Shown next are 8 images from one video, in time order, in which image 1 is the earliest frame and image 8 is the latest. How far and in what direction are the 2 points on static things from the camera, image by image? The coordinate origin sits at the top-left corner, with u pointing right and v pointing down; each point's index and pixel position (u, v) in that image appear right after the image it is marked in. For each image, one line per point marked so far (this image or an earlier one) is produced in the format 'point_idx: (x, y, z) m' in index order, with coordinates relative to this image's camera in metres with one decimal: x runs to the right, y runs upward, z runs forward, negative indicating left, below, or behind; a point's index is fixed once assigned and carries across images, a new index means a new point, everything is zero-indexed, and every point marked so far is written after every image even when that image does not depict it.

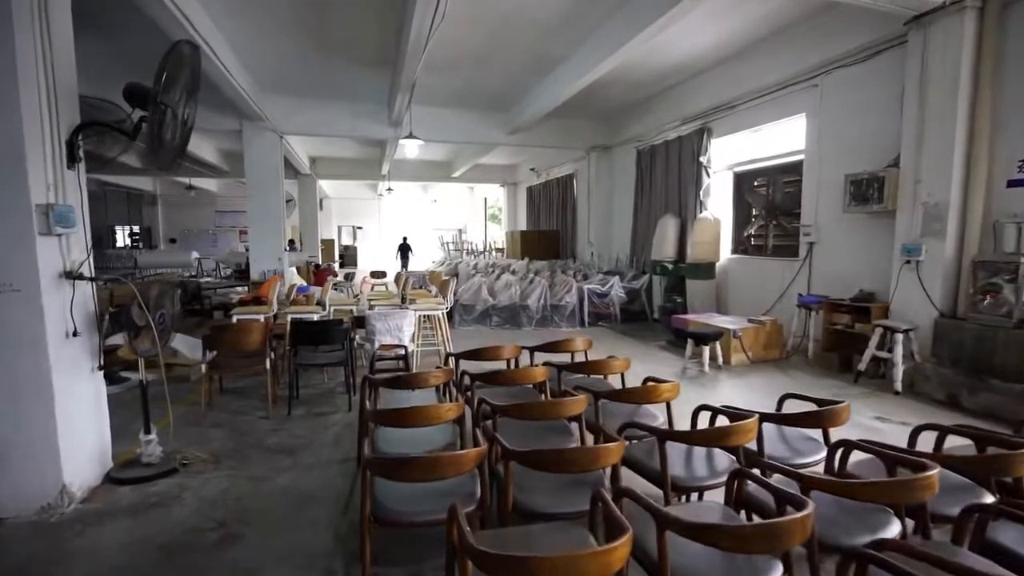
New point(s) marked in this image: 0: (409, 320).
0: (-0.7, -0.2, +3.6) m
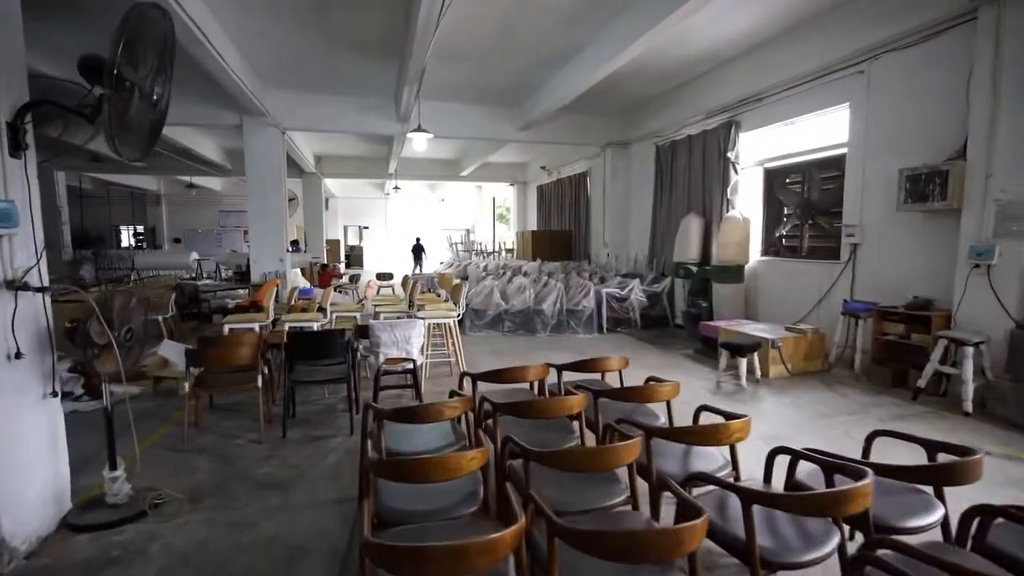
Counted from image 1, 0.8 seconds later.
0: (-0.6, -0.3, +3.3) m
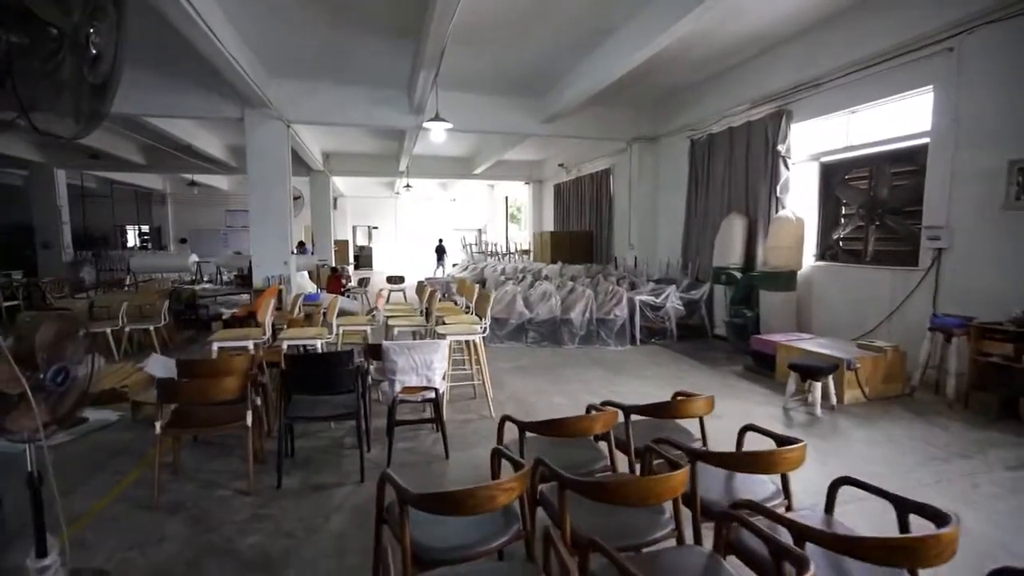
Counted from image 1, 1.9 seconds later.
0: (-0.4, -0.3, +2.7) m
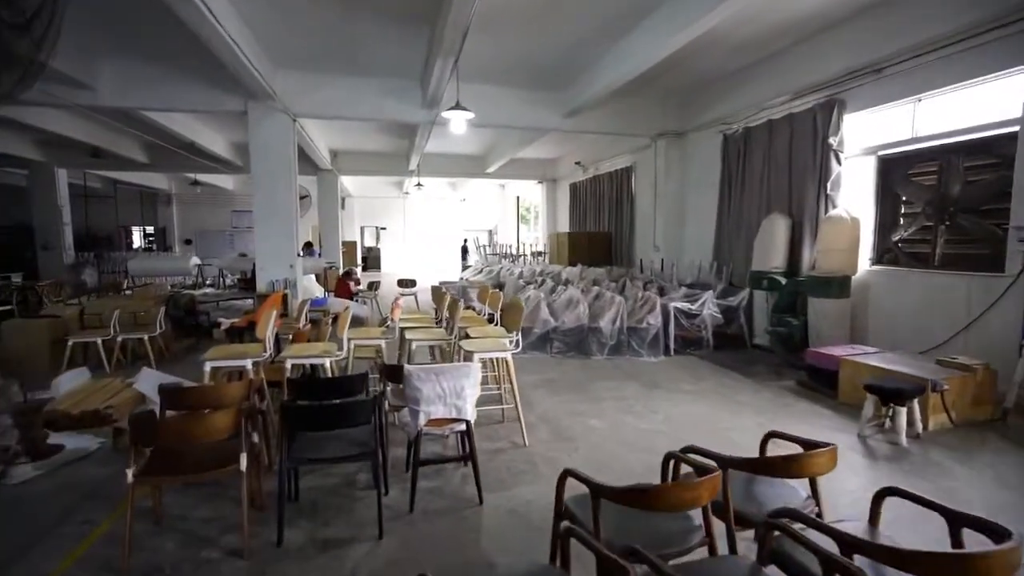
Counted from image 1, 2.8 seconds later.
0: (-0.2, -0.4, +2.3) m
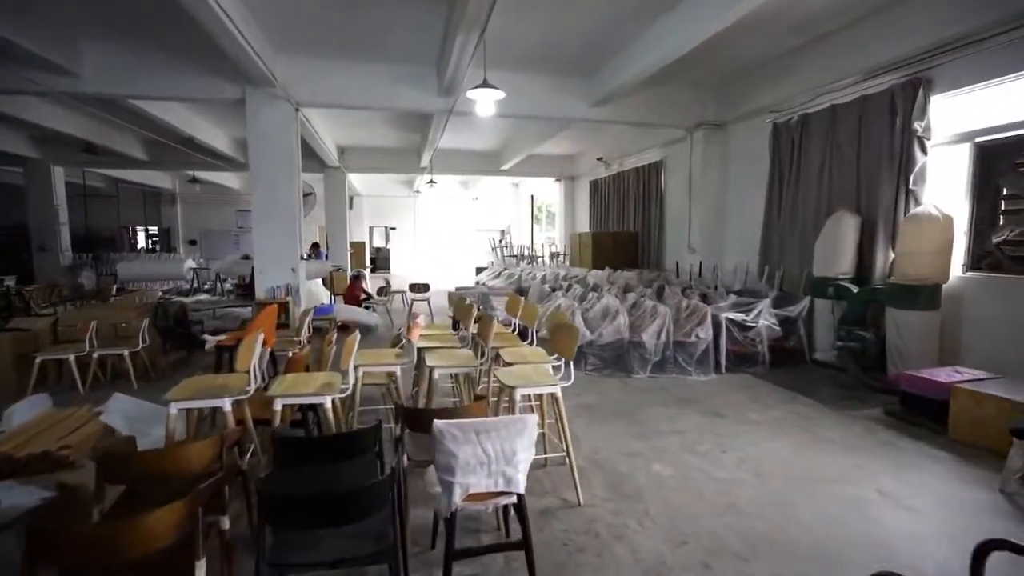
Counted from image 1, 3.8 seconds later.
0: (0.0, -0.5, +1.6) m
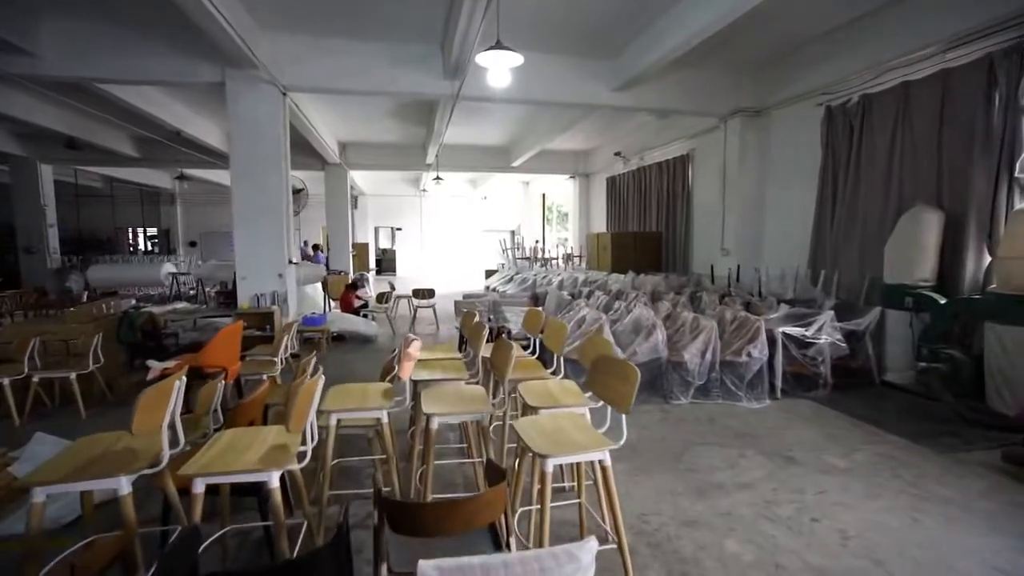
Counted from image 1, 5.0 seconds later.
0: (+0.1, -0.5, +1.0) m
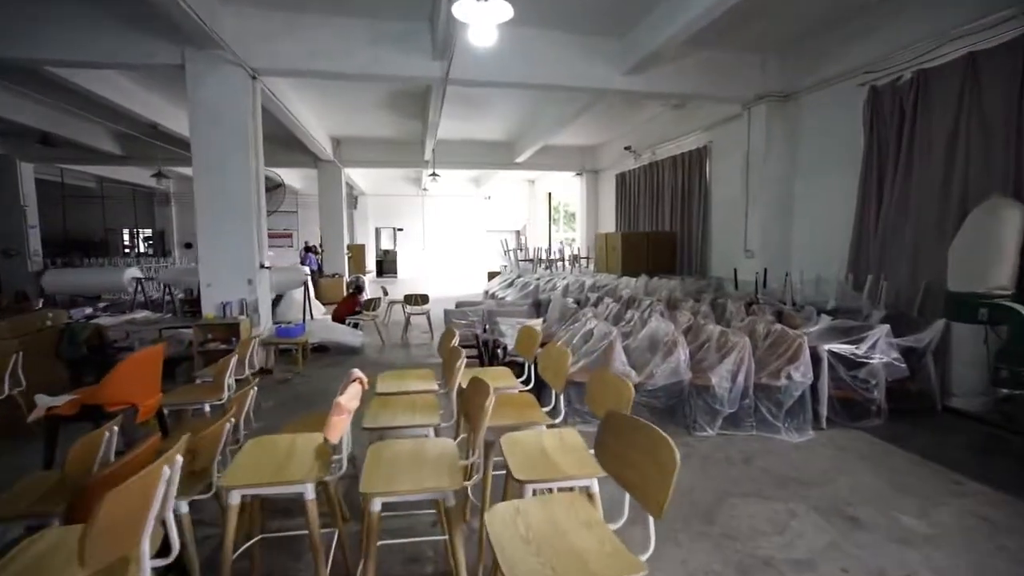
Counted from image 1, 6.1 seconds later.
0: (0.0, -0.6, +0.3) m
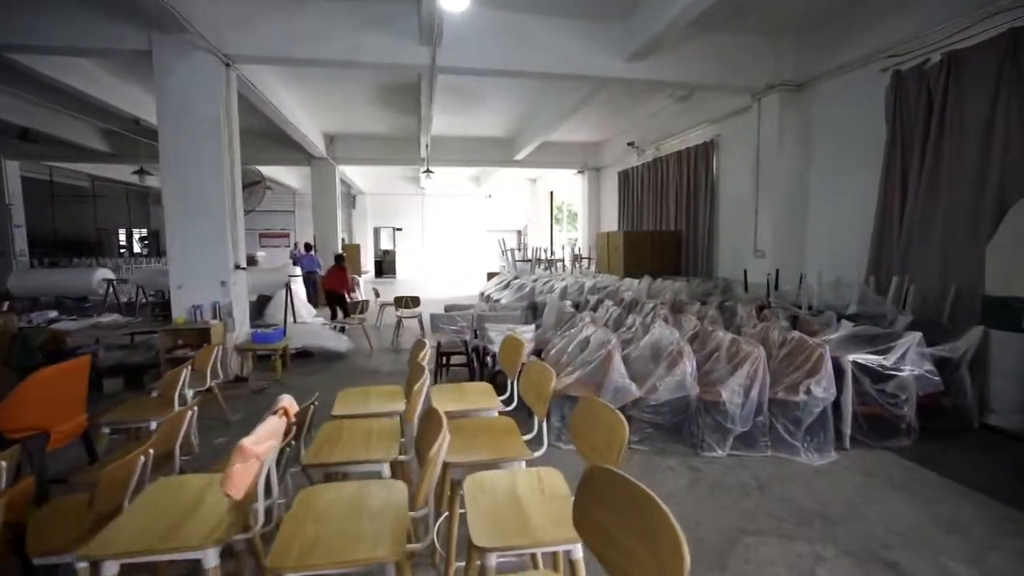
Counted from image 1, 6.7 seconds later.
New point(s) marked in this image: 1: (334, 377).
0: (-0.1, -0.6, 0.0) m
1: (-1.7, -0.8, +4.8) m
